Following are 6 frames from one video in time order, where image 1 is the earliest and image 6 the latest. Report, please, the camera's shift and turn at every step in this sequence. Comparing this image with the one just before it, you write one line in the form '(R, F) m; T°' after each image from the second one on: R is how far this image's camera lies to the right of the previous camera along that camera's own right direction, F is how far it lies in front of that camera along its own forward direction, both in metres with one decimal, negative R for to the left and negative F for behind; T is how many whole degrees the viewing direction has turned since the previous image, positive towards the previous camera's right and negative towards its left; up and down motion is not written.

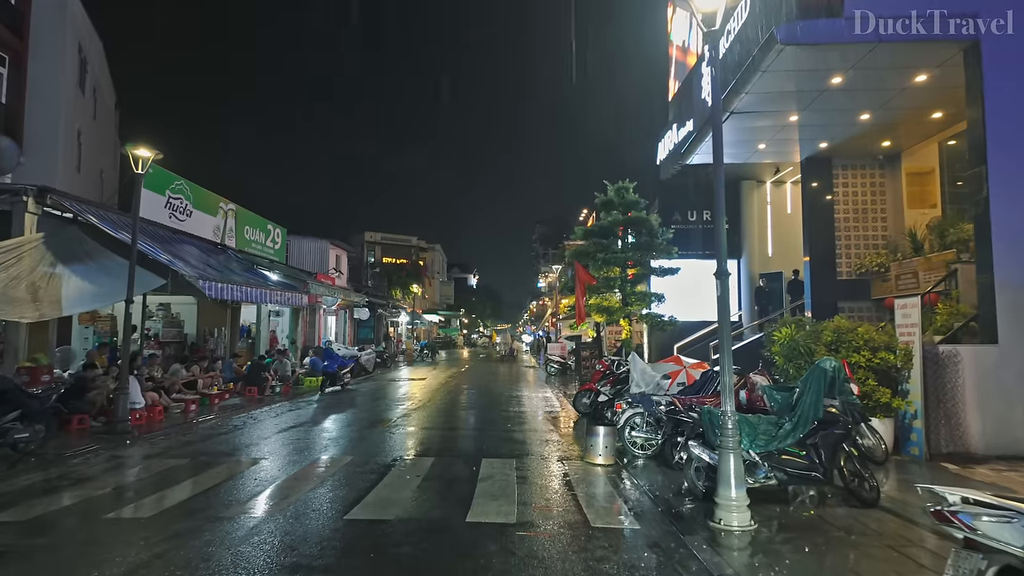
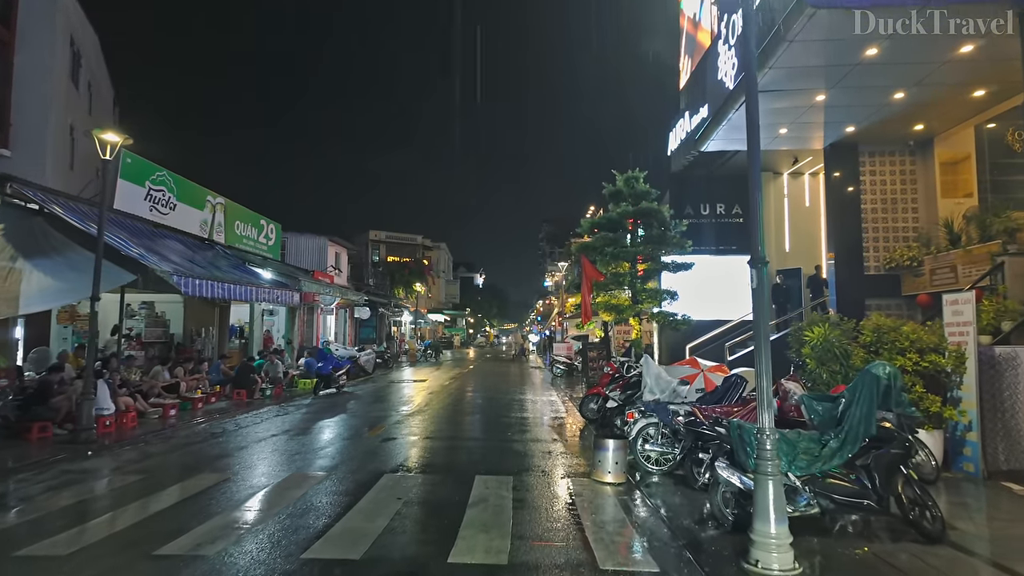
(+0.1, +1.1) m; -1°
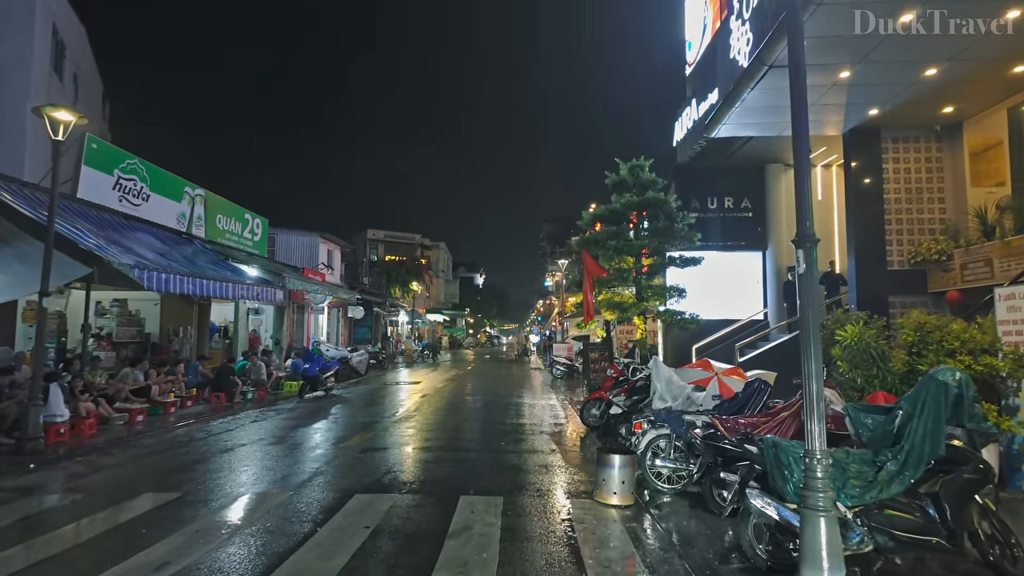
(+0.1, +1.1) m; 0°
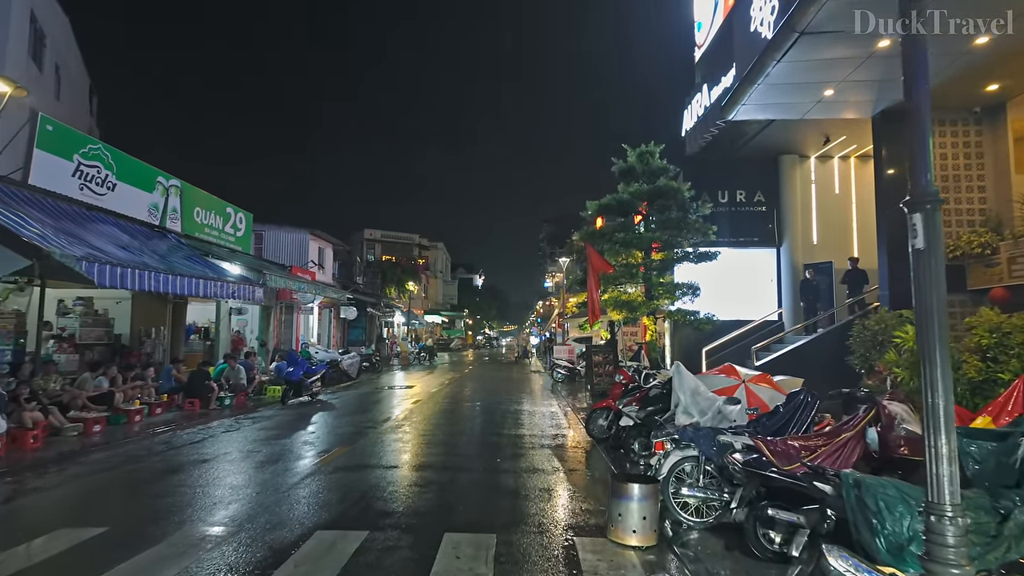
(0.0, +1.2) m; 0°
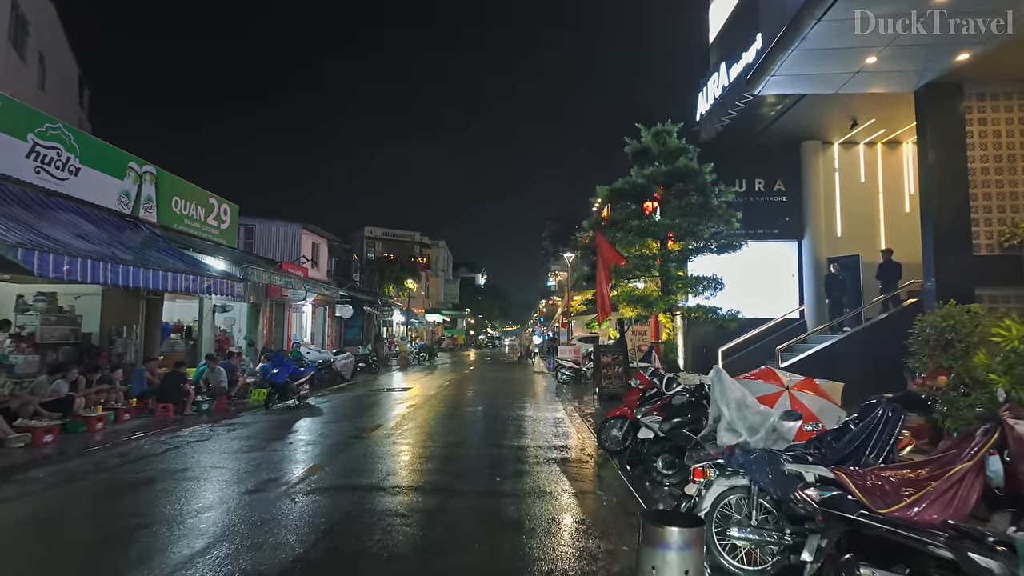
(0.0, +1.3) m; 0°
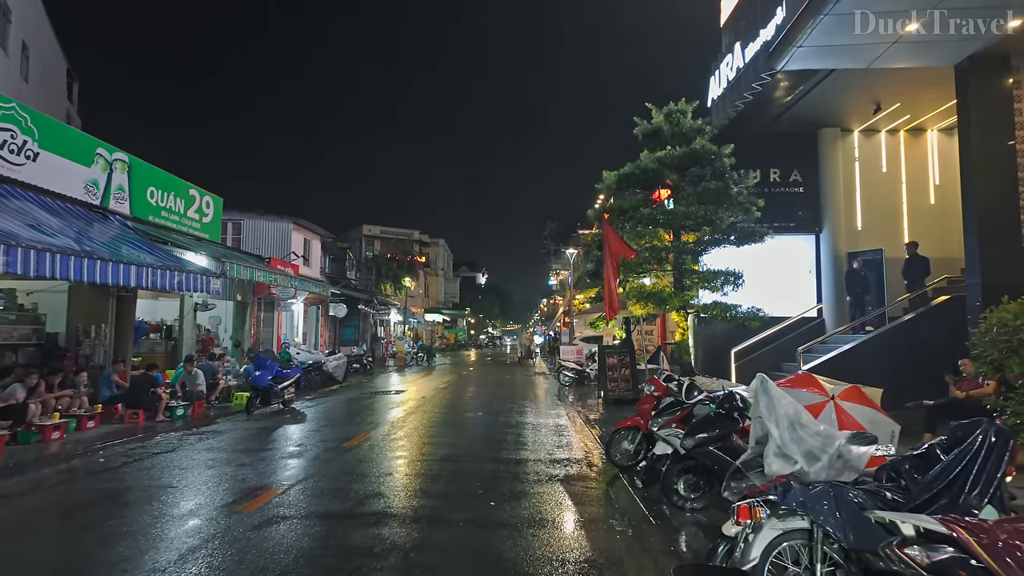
(+0.1, +1.1) m; 0°
